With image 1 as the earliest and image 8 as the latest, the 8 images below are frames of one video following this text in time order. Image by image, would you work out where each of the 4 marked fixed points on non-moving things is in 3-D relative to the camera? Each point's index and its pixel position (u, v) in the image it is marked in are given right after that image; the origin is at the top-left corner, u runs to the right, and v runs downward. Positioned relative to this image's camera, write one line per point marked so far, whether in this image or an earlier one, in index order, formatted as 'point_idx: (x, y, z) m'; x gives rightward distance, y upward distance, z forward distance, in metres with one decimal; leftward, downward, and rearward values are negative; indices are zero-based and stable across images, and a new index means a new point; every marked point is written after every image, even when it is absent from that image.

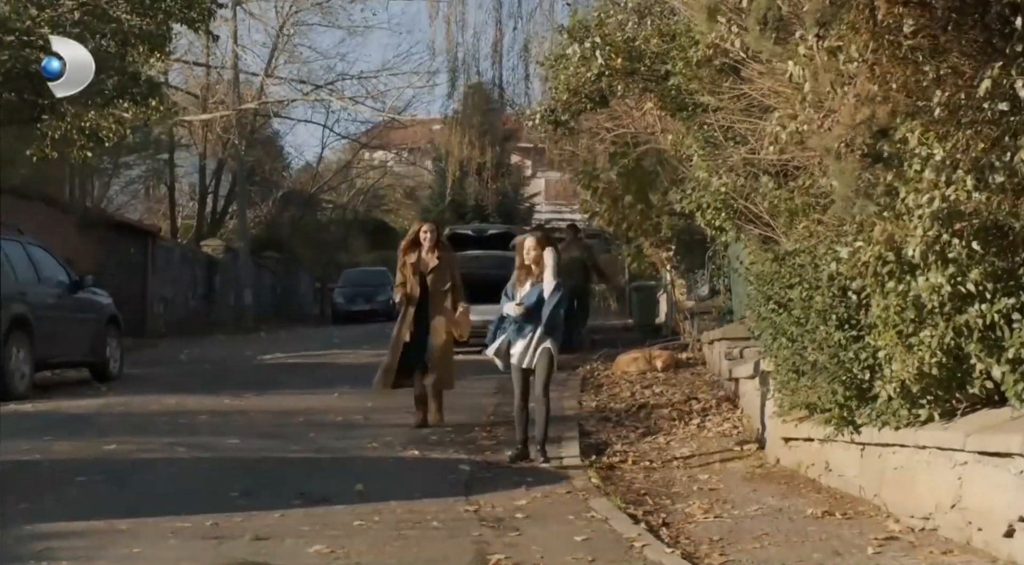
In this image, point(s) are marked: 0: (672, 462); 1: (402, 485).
0: (+1.3, -1.4, +12.0) m
1: (-0.8, -1.4, +10.5) m
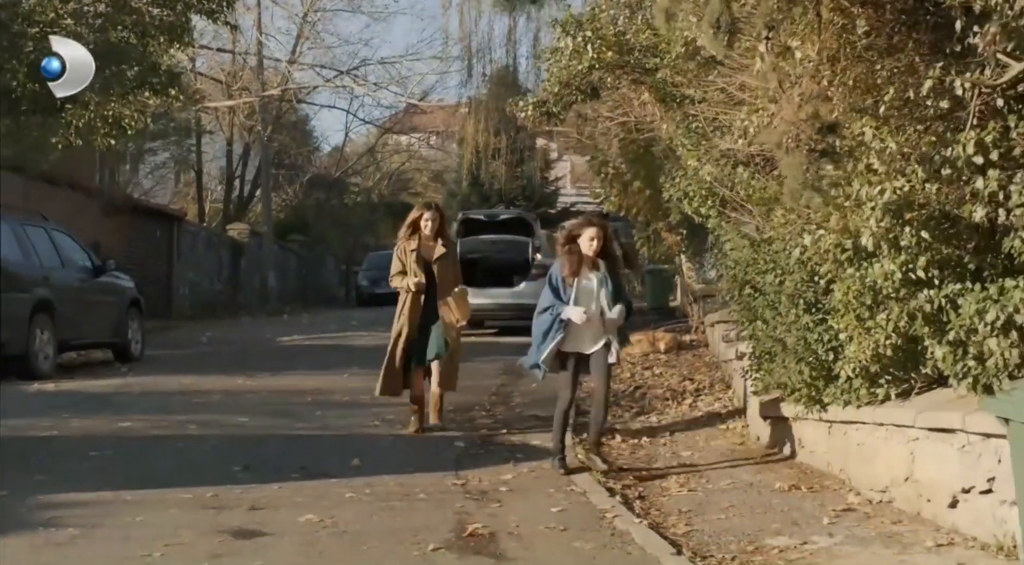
0: (+1.2, -1.3, +12.6) m
1: (-0.8, -1.3, +11.1) m
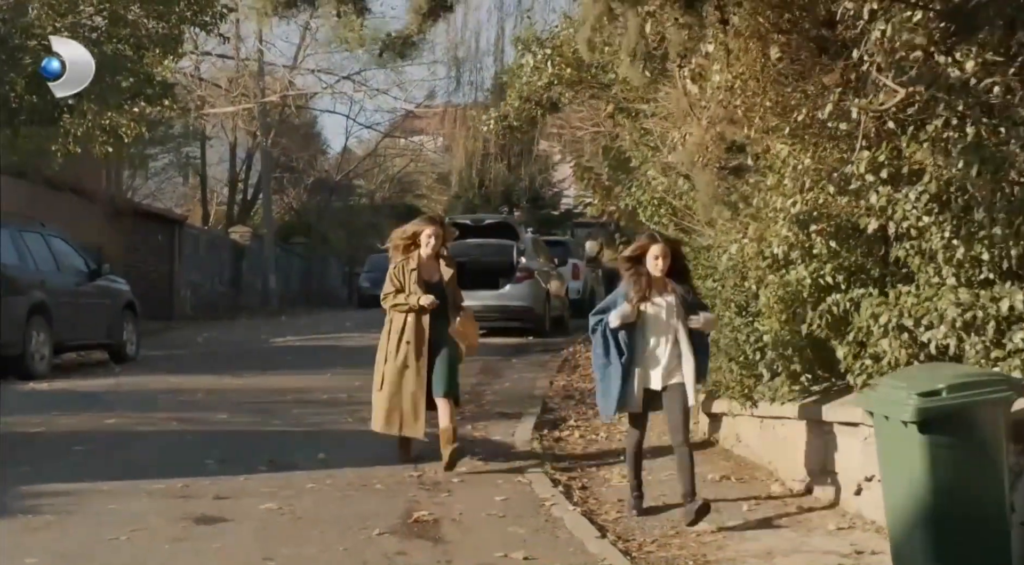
0: (+0.9, -1.3, +13.3) m
1: (-1.2, -1.3, +11.8) m
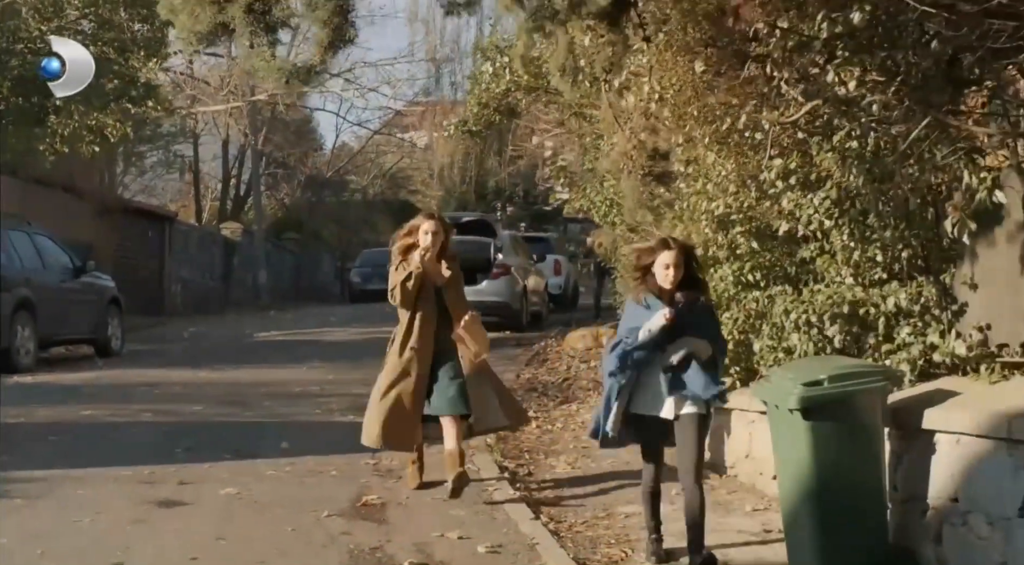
0: (+0.5, -1.3, +13.9) m
1: (-1.6, -1.3, +12.4) m
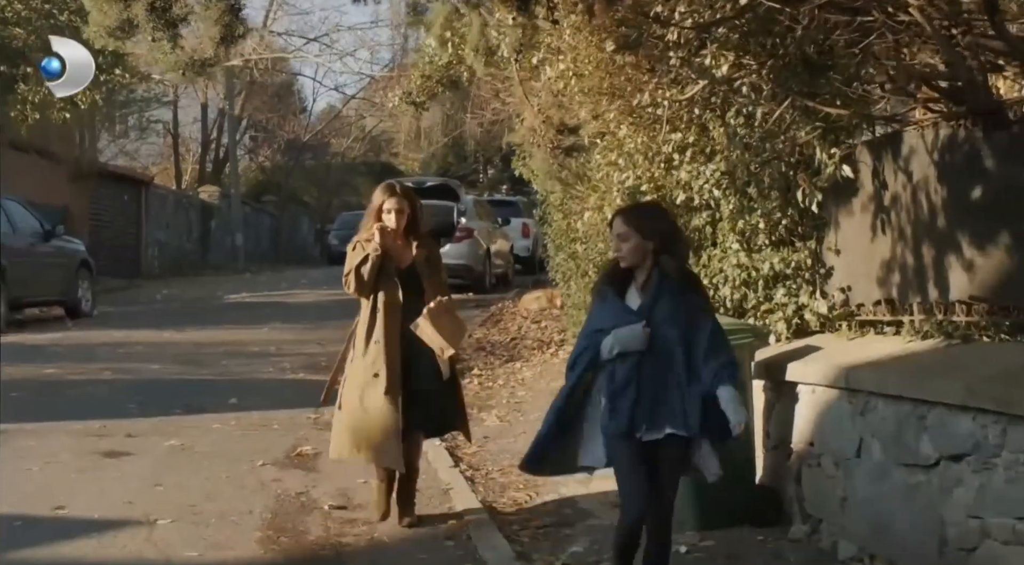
0: (0.0, -1.0, +14.7) m
1: (-2.1, -1.0, +13.2) m
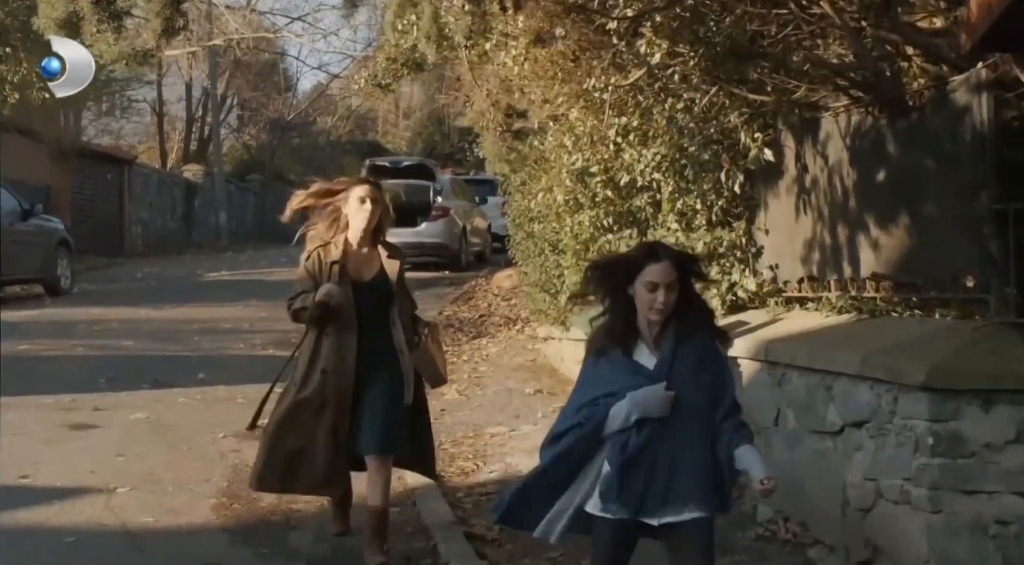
0: (-0.4, -0.8, +15.0) m
1: (-2.5, -0.8, +13.5) m
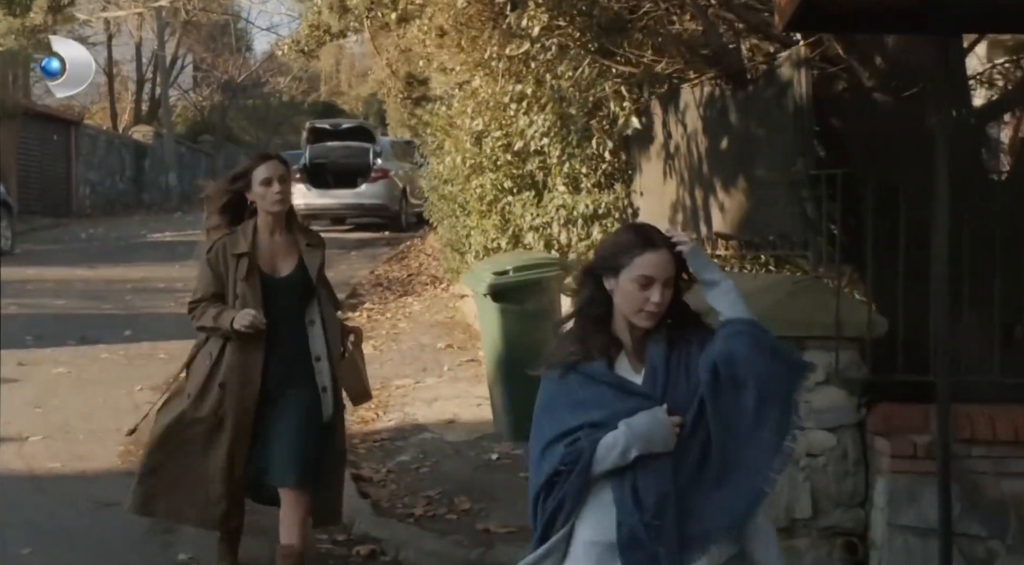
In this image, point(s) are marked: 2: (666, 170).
0: (-1.2, -0.3, +15.6) m
1: (-3.2, -0.5, +14.0) m
2: (+0.9, +0.6, +8.5) m
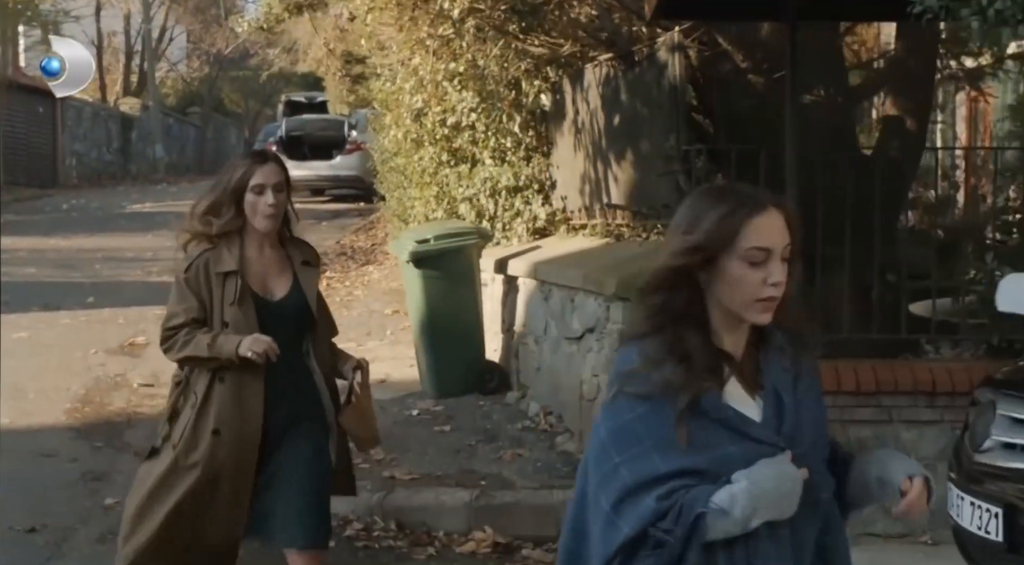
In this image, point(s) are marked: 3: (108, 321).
0: (-1.7, 0.0, +16.2) m
1: (-3.7, -0.2, +14.6) m
2: (+0.4, +0.8, +9.1) m
3: (-3.4, -0.3, +13.0) m
